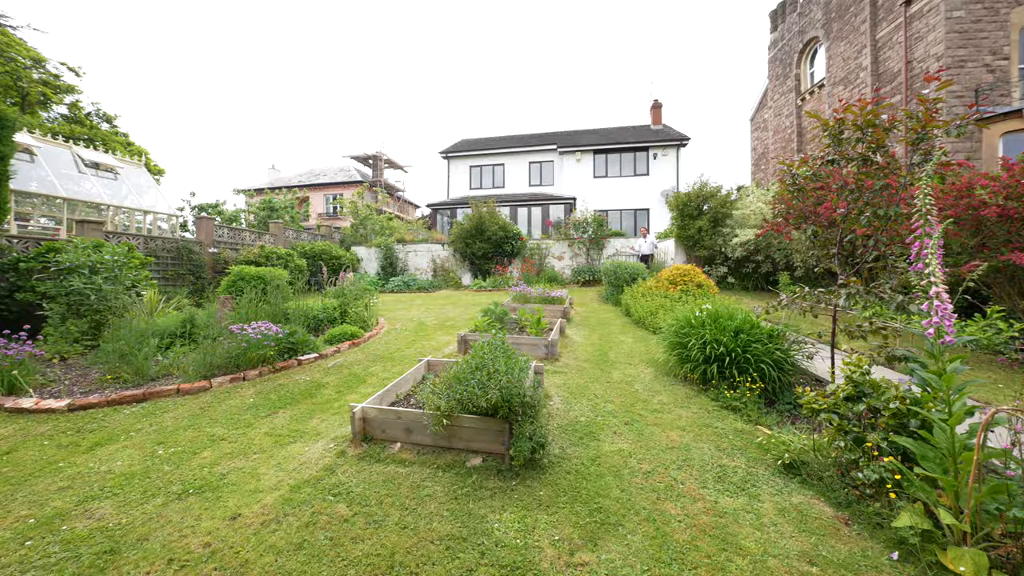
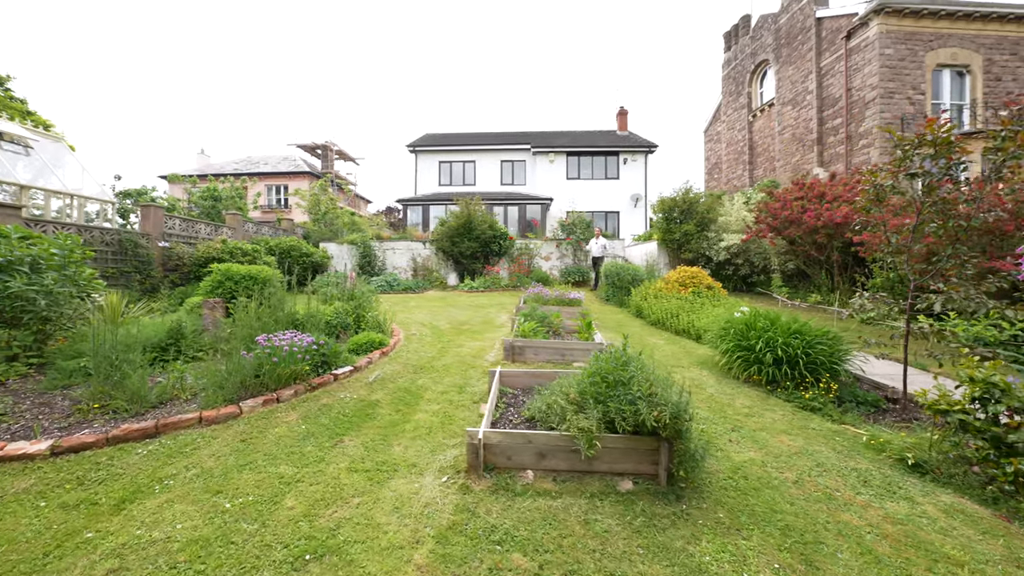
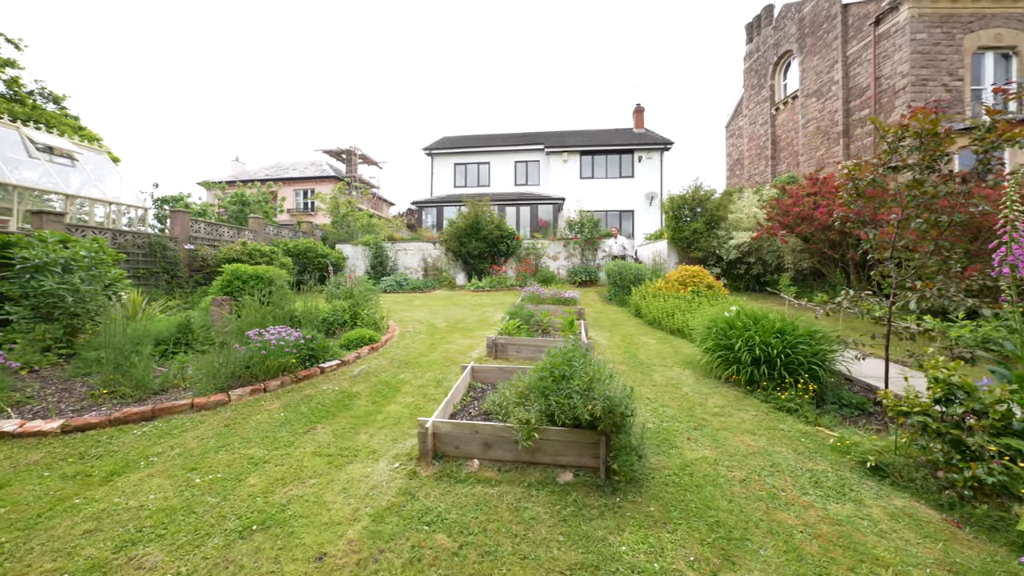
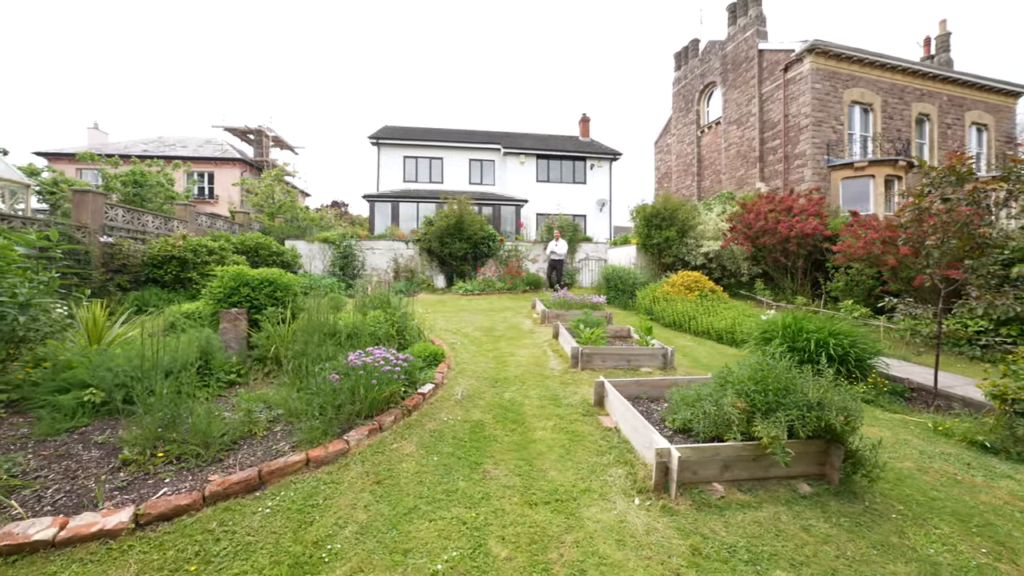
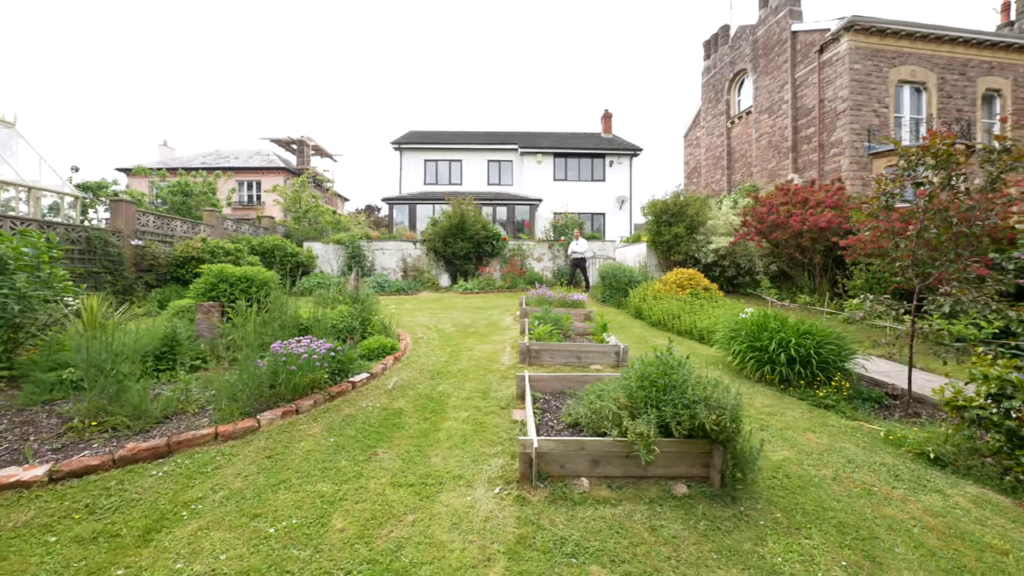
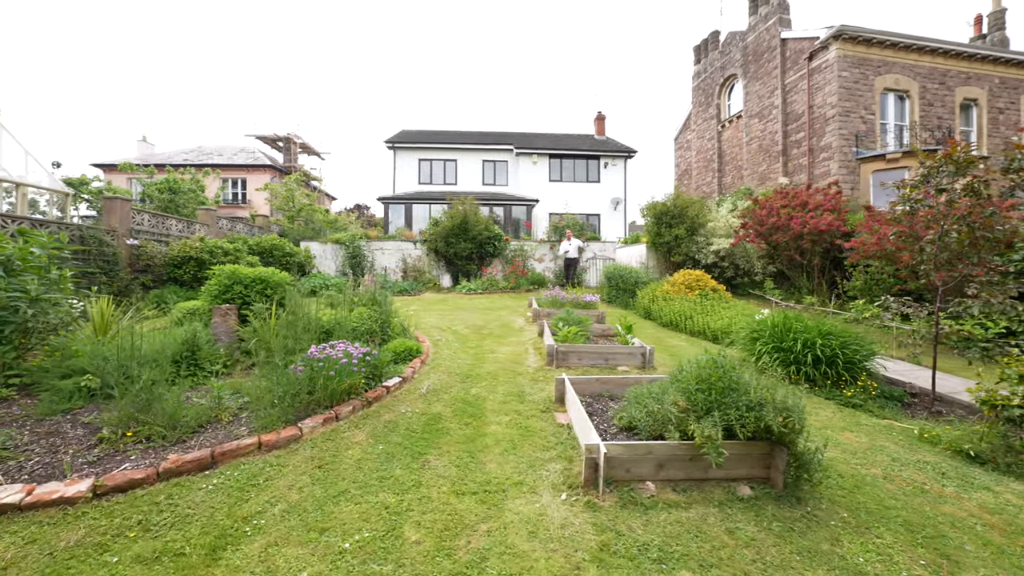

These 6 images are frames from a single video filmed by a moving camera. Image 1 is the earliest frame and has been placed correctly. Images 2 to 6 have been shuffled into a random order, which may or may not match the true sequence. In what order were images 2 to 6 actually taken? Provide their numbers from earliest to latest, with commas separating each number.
3, 2, 5, 6, 4
